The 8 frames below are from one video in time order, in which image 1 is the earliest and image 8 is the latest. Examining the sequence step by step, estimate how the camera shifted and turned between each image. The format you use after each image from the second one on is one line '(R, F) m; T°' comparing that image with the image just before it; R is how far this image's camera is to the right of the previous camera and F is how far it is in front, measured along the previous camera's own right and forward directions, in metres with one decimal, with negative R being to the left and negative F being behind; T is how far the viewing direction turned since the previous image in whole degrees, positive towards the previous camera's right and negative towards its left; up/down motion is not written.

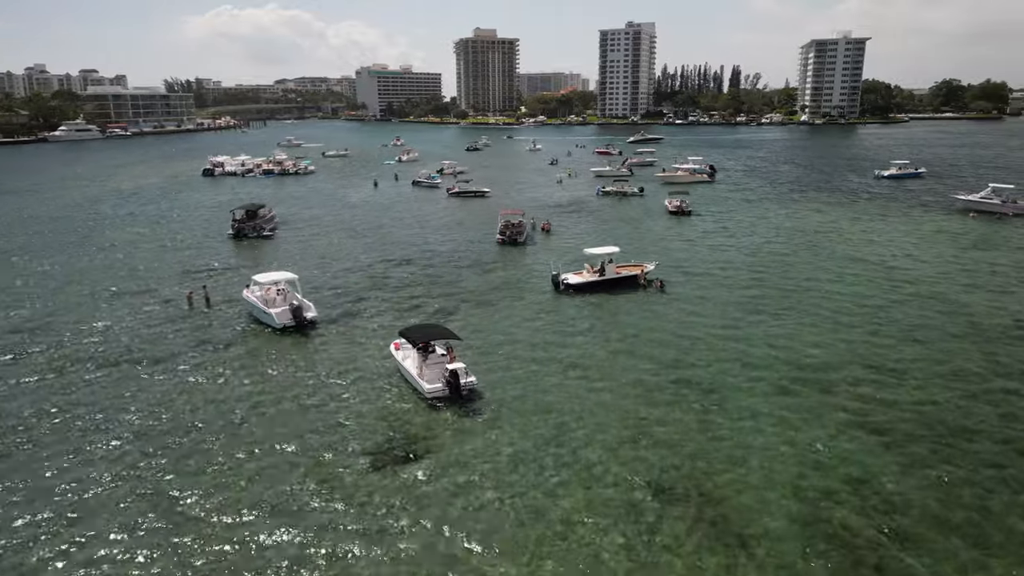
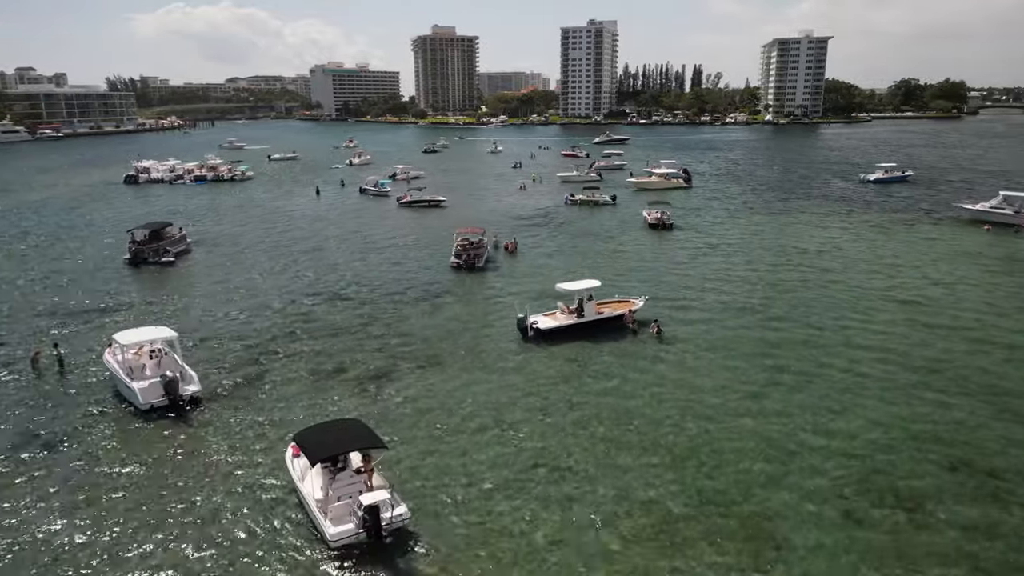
(+0.4, +9.4) m; +3°
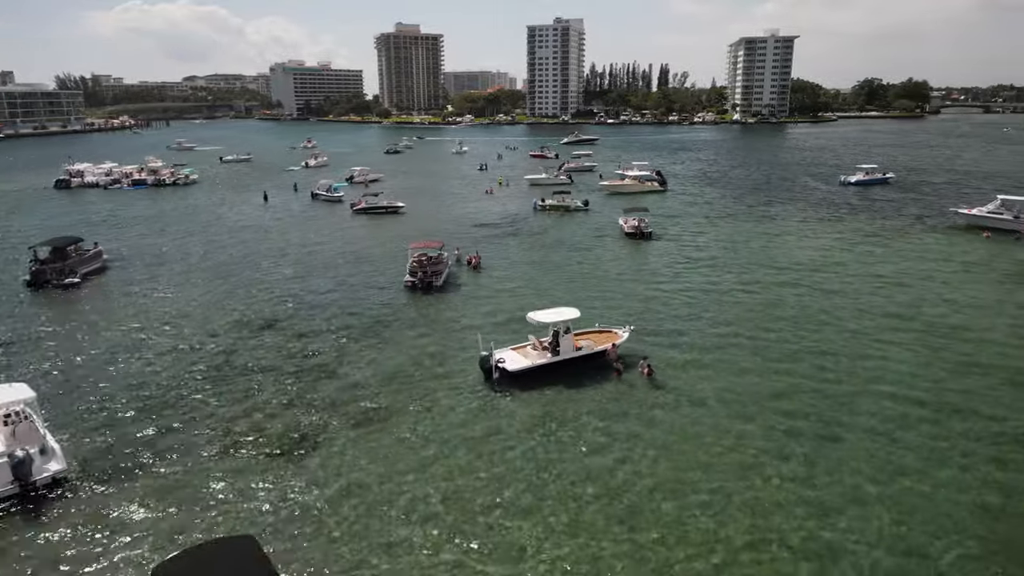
(+0.3, +6.1) m; +2°
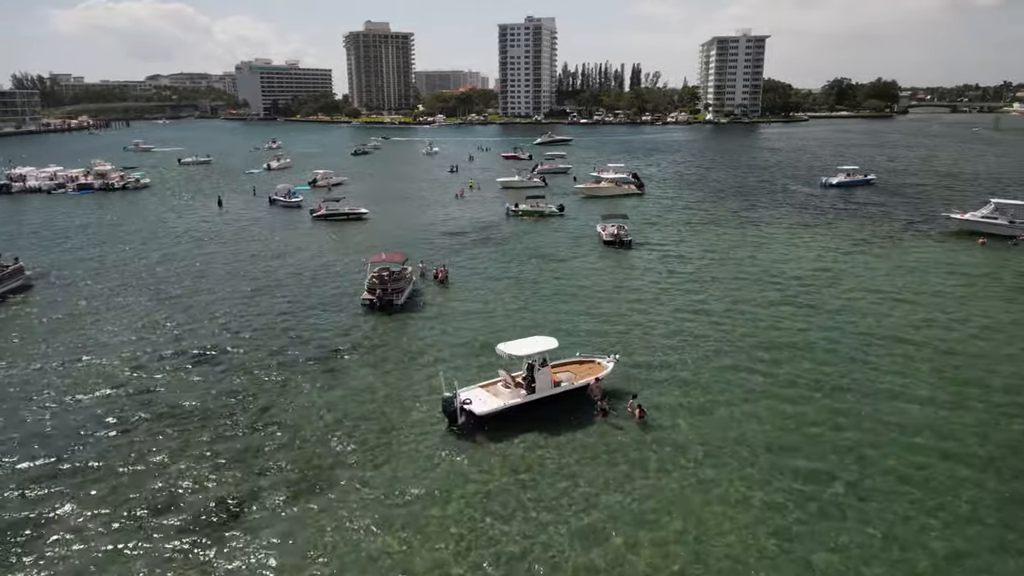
(+0.2, +4.2) m; +2°
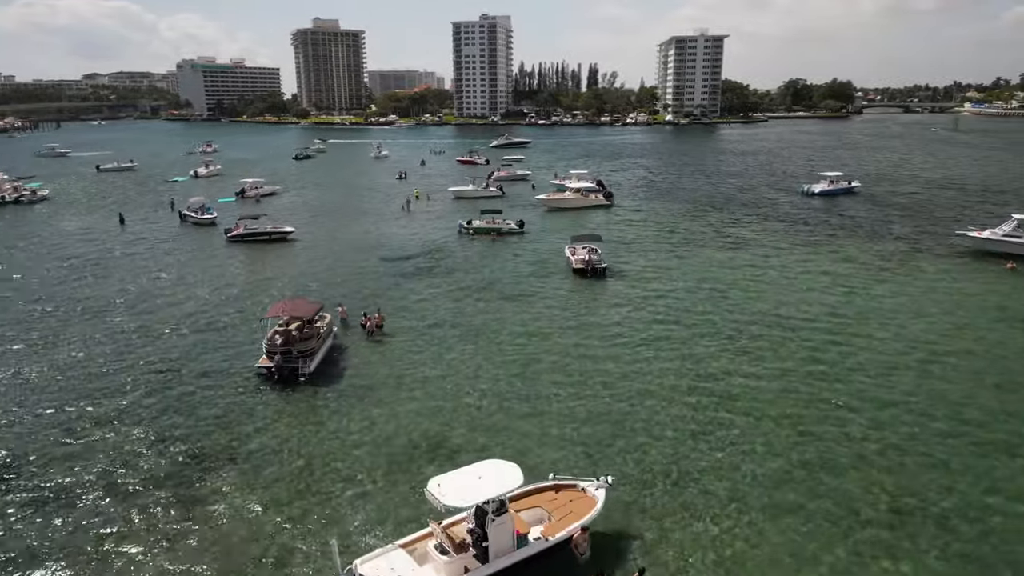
(+0.5, +9.8) m; +3°
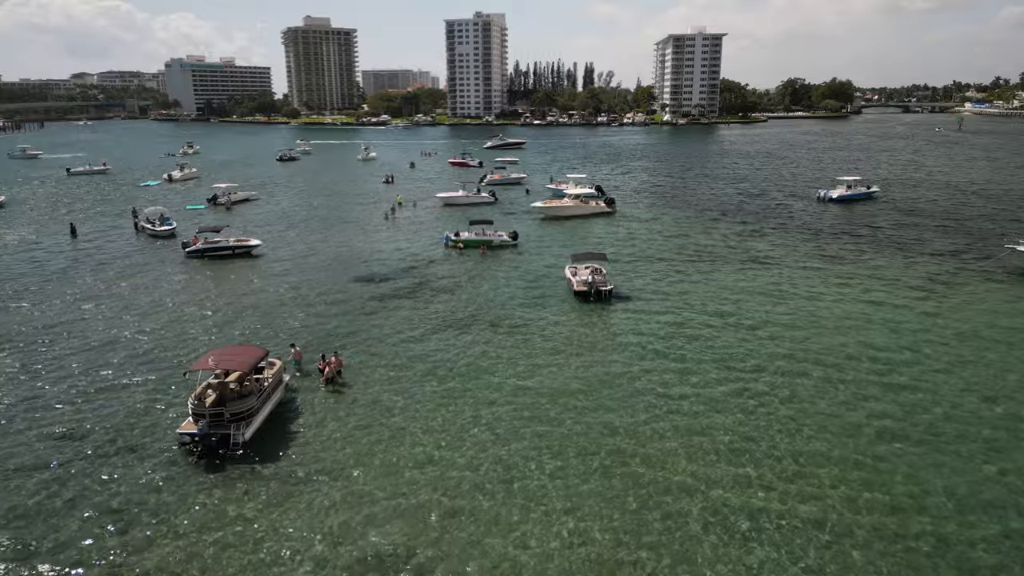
(+0.2, +6.4) m; 0°
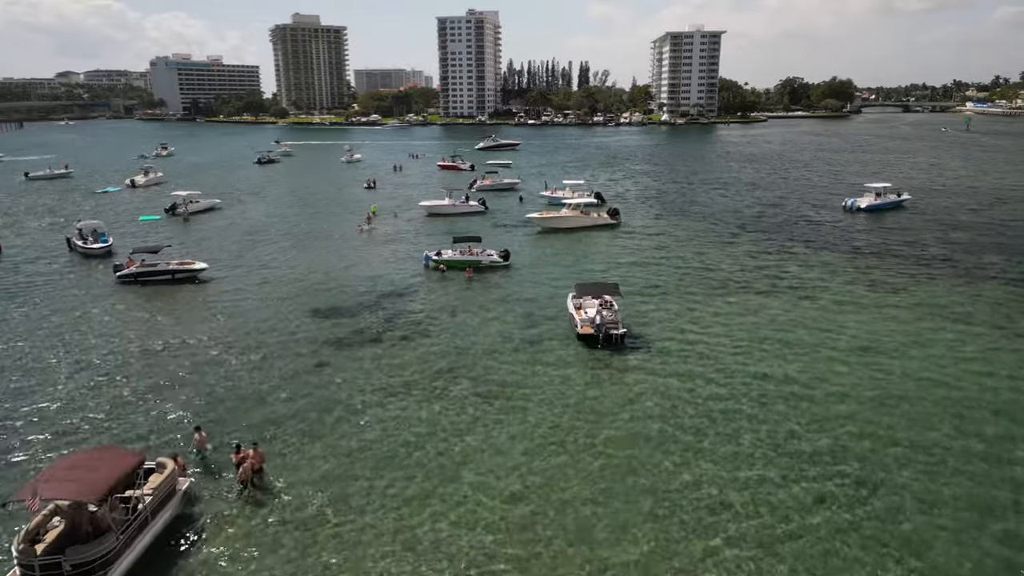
(+0.2, +8.2) m; 0°
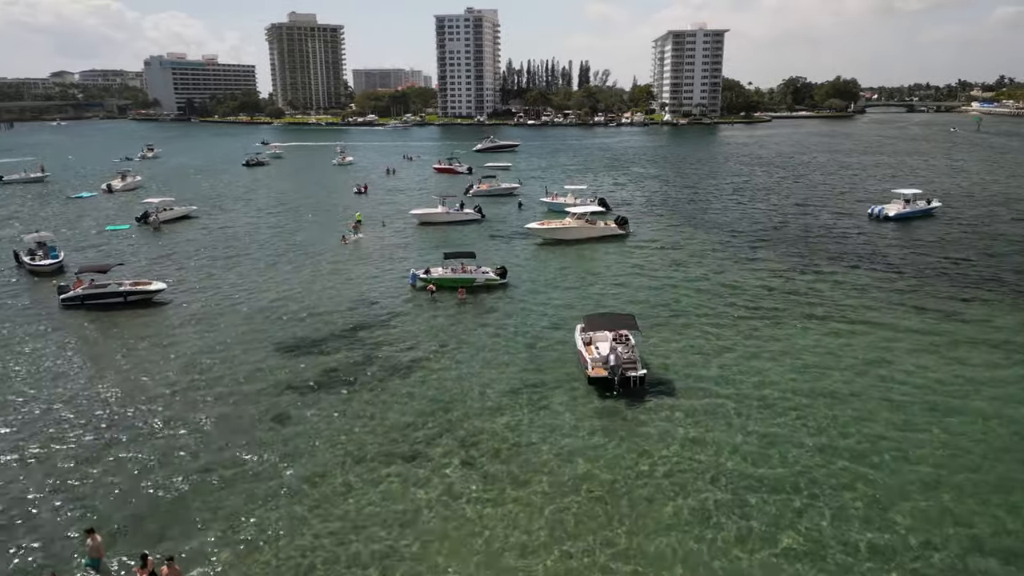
(+0.1, +5.6) m; 0°
